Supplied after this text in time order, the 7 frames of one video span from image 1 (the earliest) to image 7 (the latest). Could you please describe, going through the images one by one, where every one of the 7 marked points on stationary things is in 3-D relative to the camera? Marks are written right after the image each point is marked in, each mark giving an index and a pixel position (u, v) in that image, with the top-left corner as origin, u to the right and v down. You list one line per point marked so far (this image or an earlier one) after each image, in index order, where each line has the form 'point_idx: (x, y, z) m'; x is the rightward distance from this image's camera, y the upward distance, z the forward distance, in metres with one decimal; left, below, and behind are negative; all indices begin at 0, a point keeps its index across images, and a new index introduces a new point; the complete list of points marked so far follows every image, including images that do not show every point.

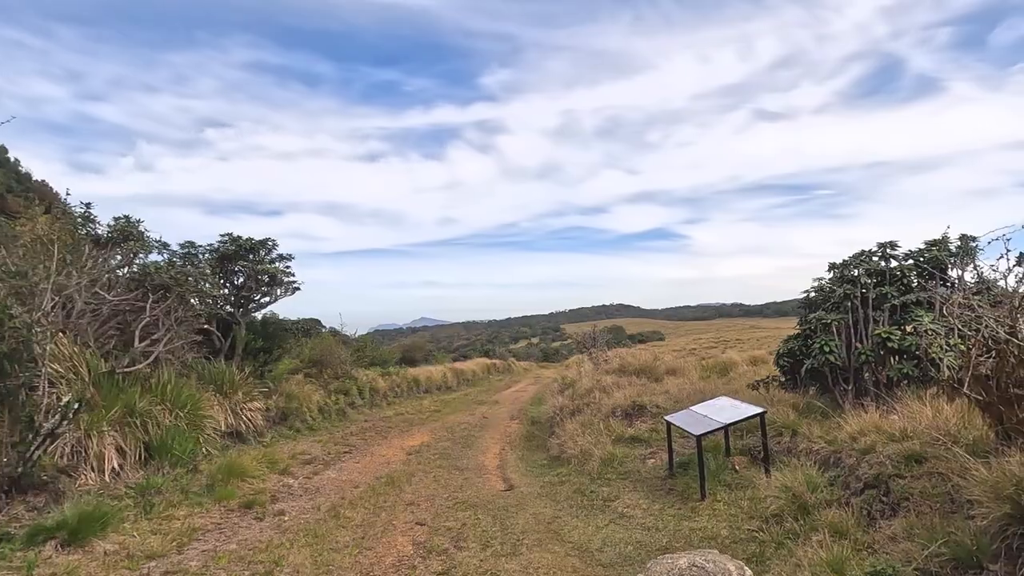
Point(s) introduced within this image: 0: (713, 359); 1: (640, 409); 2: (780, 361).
0: (+6.2, -2.2, +19.6) m
1: (+1.9, -1.7, +9.3) m
2: (+3.6, -1.0, +8.7) m
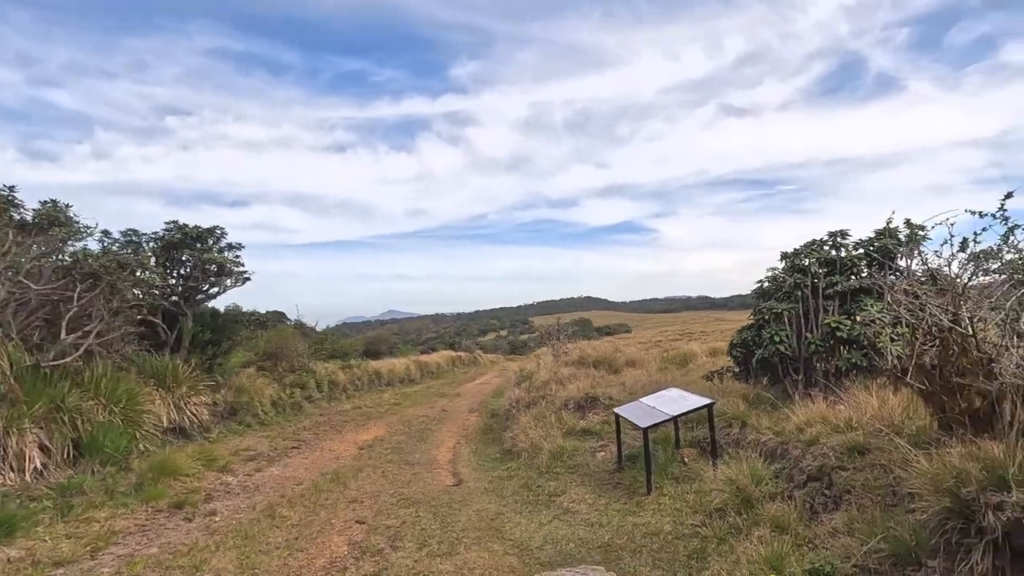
0: (+5.0, -1.9, +19.6) m
1: (+1.2, -1.6, +9.1) m
2: (+3.0, -0.8, +8.6) m
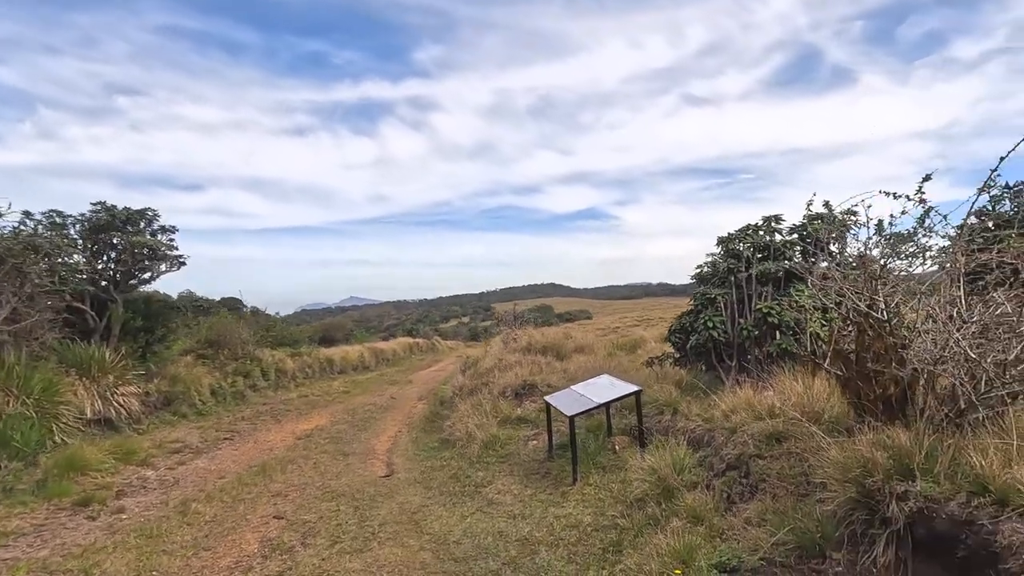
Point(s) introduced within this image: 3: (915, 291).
0: (+3.5, -1.5, +19.7) m
1: (+0.3, -1.4, +9.0) m
2: (+2.1, -0.6, +8.5) m
3: (+2.4, 0.0, +3.9) m
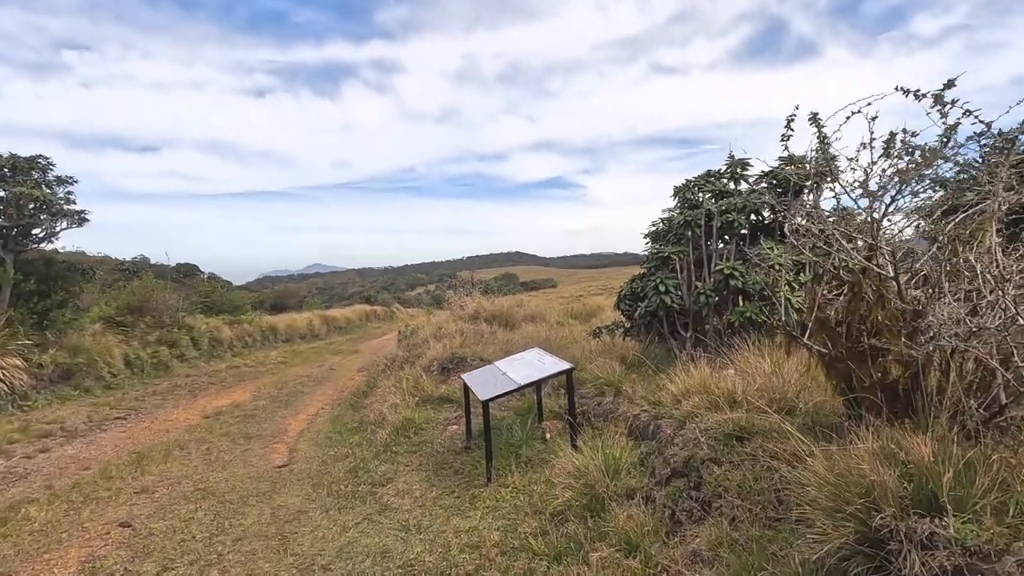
0: (+2.1, -0.5, +18.7) m
1: (-0.6, -0.9, +7.8) m
2: (+1.3, -0.2, +7.4) m
3: (+1.8, +0.2, +2.8) m
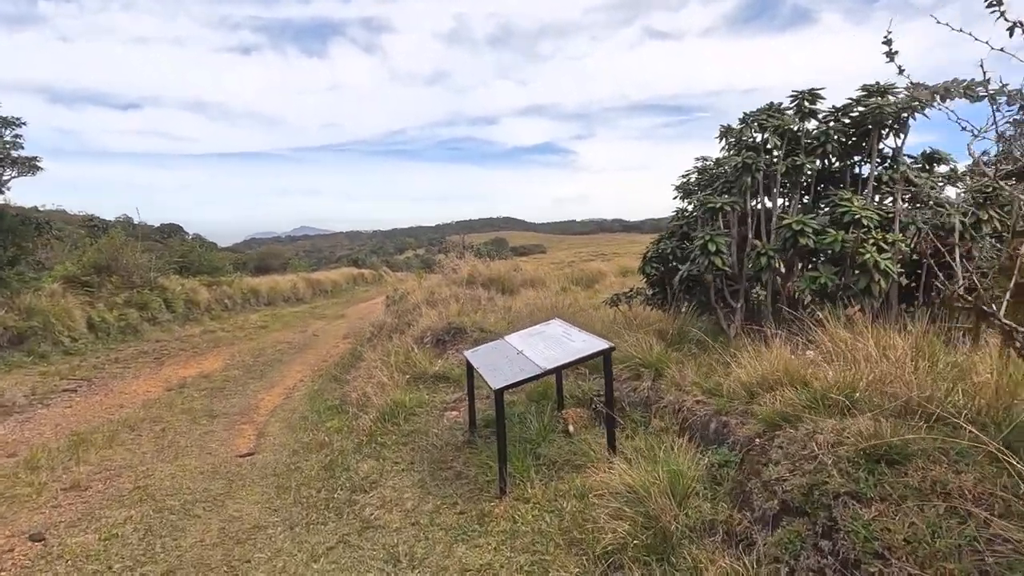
0: (+1.9, +0.5, +17.6) m
1: (-0.5, -0.5, +6.7) m
2: (+1.3, +0.2, +6.3) m
3: (+2.0, +0.3, +1.7) m
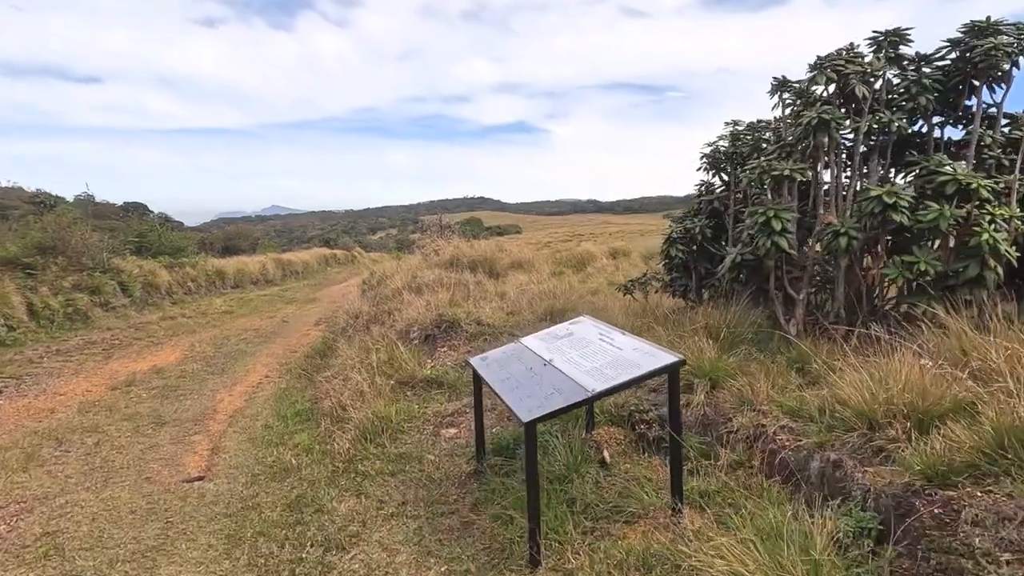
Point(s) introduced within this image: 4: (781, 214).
0: (+1.5, +0.9, +16.7) m
1: (-0.5, -0.3, +5.8) m
2: (+1.4, +0.3, +5.4) m
3: (+2.2, +0.3, +0.8) m
4: (+1.6, +0.4, +3.8) m
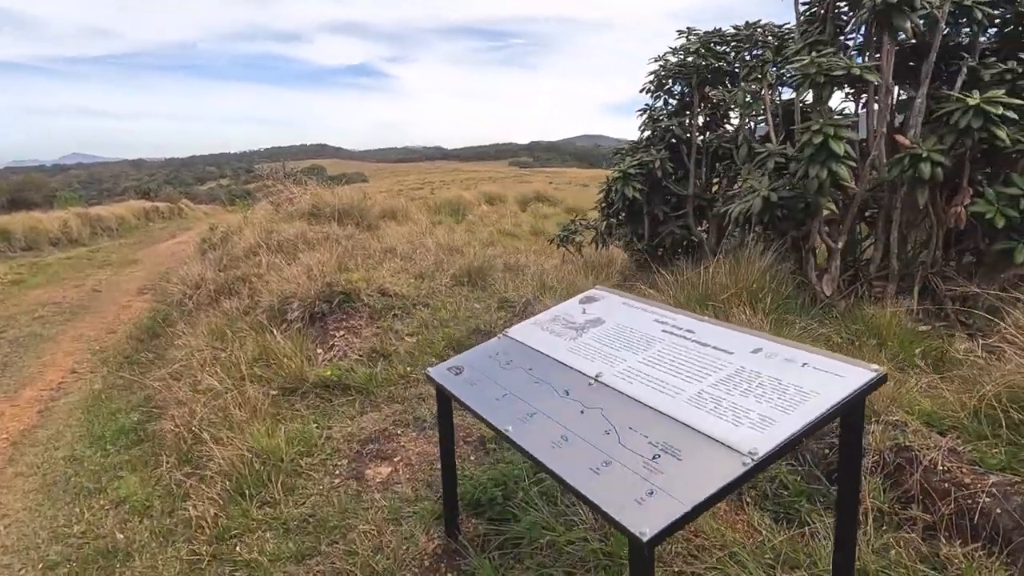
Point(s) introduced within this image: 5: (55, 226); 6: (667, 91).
0: (-1.6, +2.1, +15.2) m
1: (-1.1, 0.0, +4.2) m
2: (+0.8, +0.7, +4.3) m
3: (+2.6, +0.4, 0.0) m
4: (+1.4, +0.7, +2.8) m
5: (-12.0, +1.6, +16.9) m
6: (+1.2, +1.5, +4.8) m
